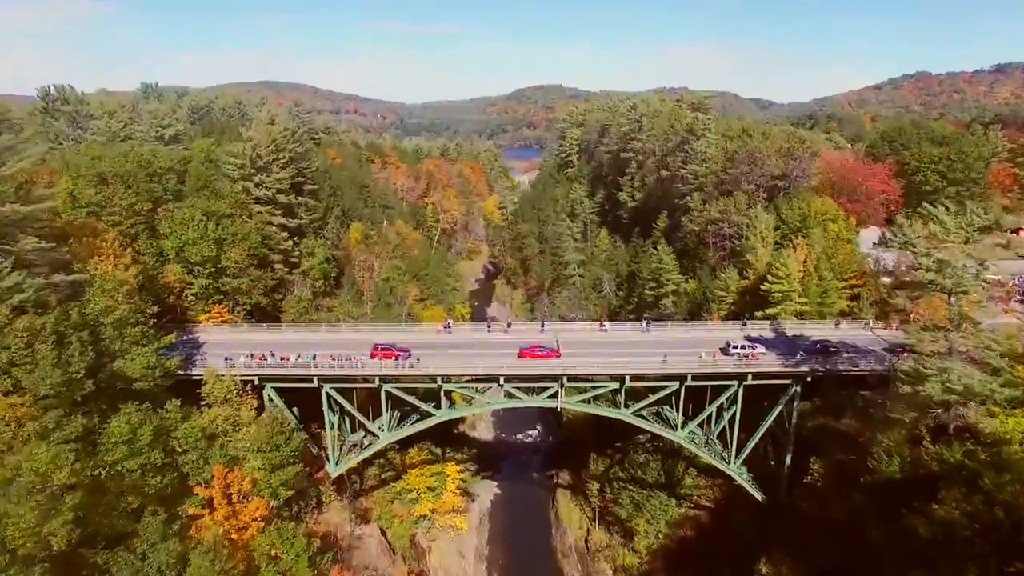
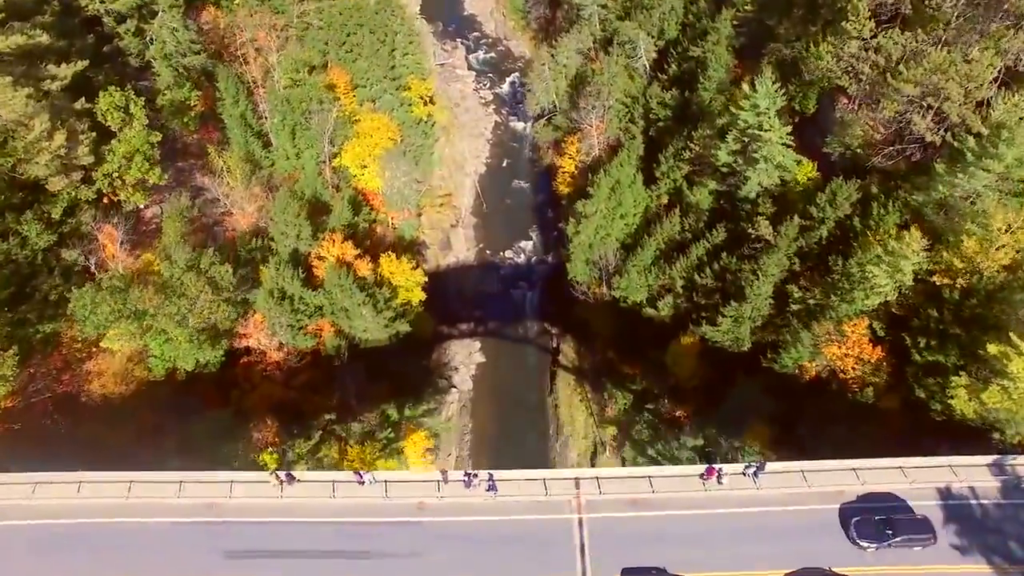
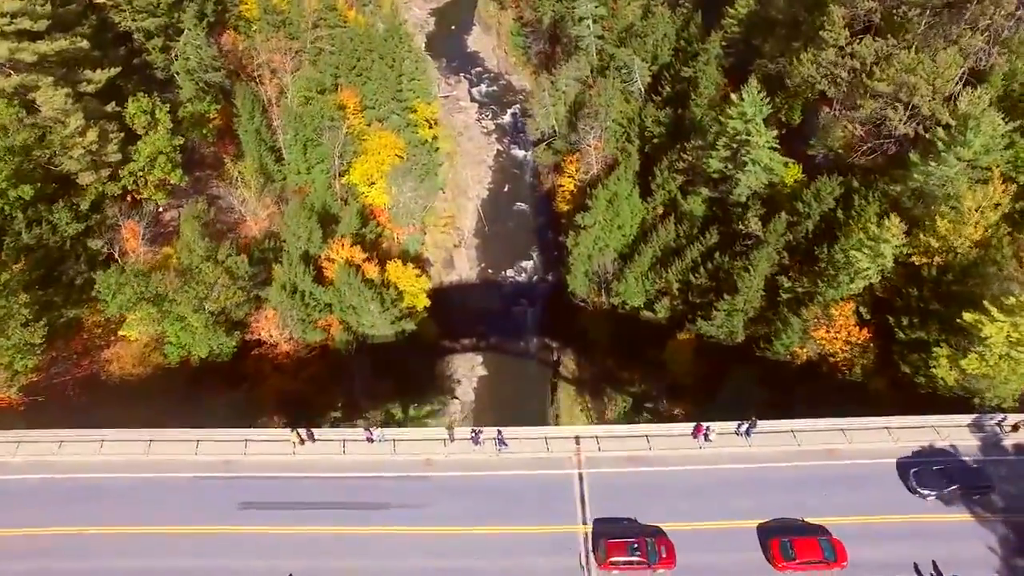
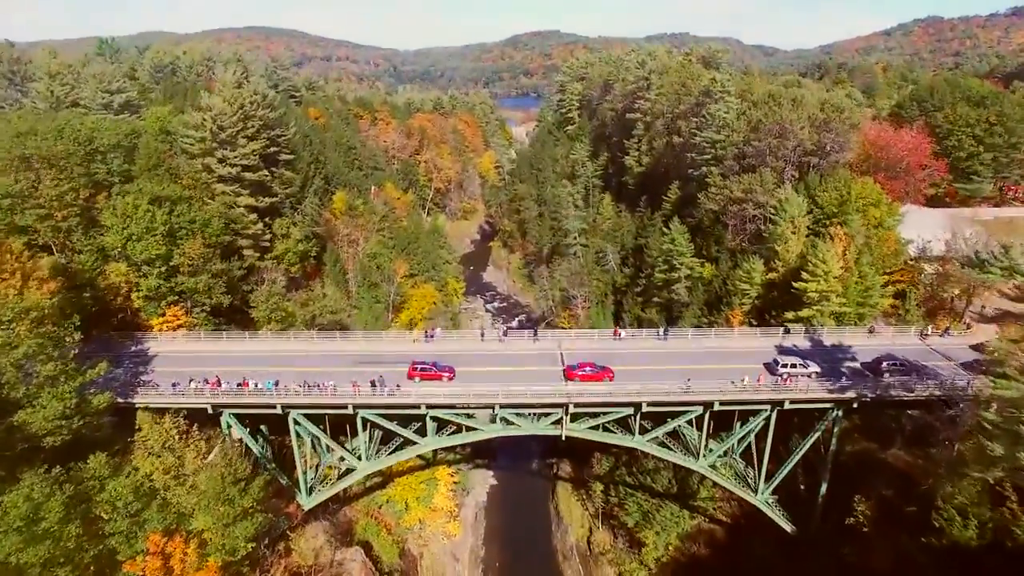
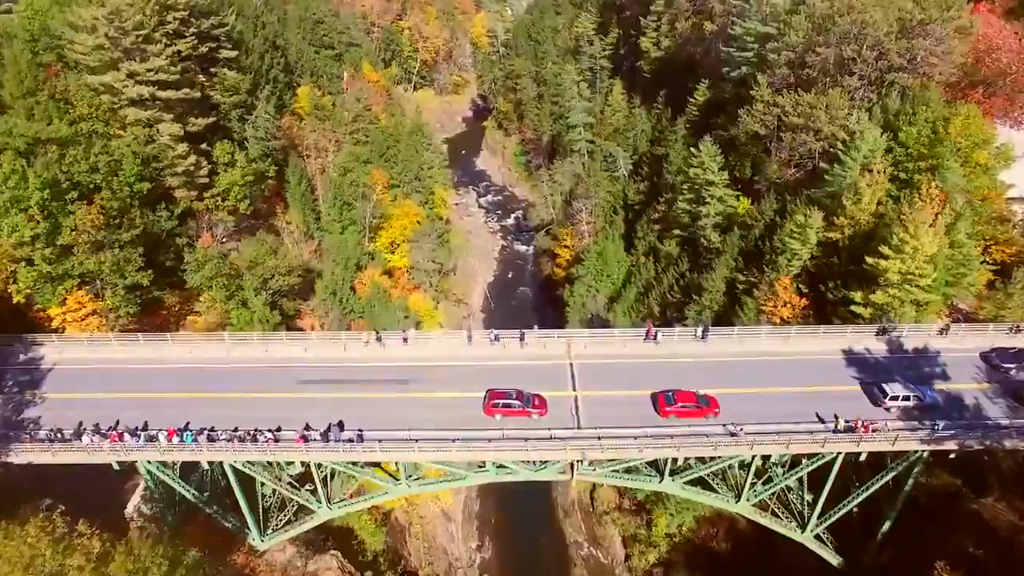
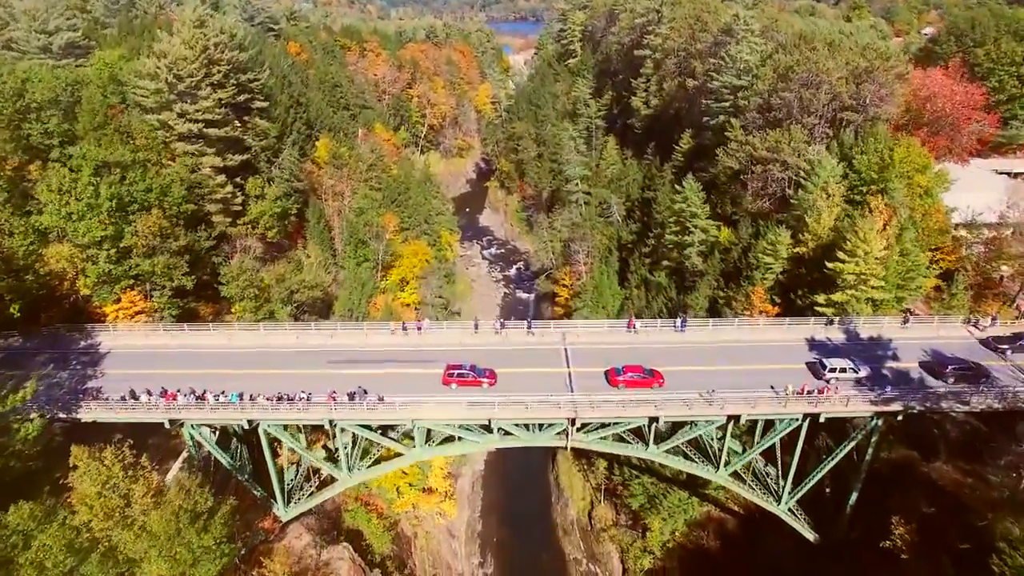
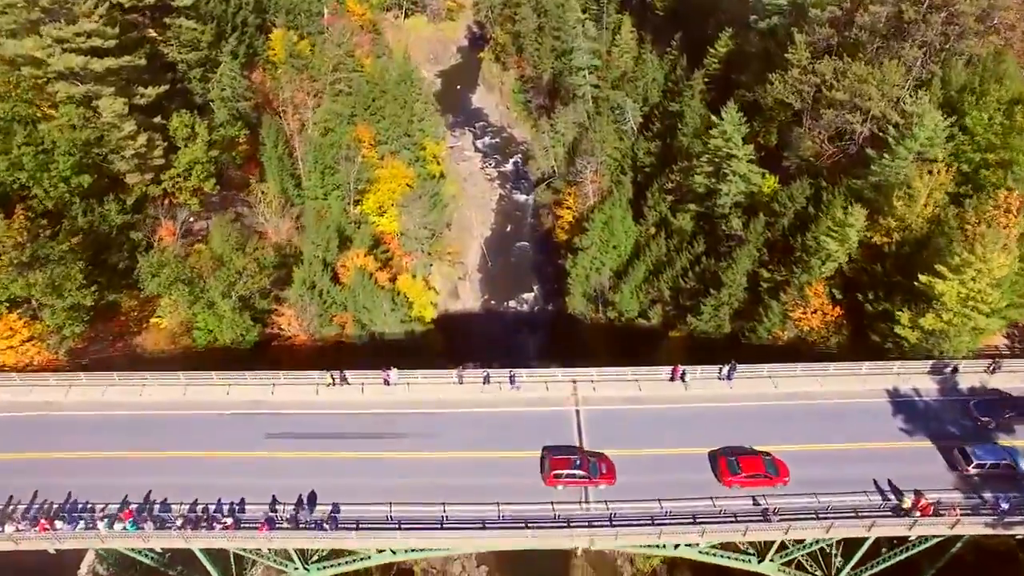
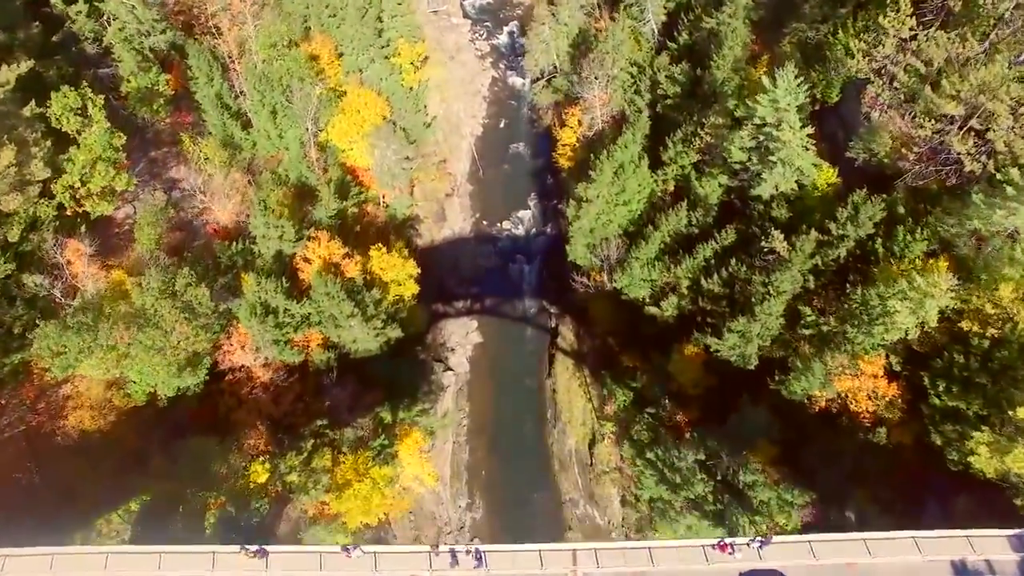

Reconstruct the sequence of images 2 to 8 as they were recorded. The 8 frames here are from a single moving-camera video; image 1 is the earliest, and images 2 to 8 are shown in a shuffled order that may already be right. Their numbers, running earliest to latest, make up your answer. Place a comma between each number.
4, 6, 5, 7, 3, 2, 8
